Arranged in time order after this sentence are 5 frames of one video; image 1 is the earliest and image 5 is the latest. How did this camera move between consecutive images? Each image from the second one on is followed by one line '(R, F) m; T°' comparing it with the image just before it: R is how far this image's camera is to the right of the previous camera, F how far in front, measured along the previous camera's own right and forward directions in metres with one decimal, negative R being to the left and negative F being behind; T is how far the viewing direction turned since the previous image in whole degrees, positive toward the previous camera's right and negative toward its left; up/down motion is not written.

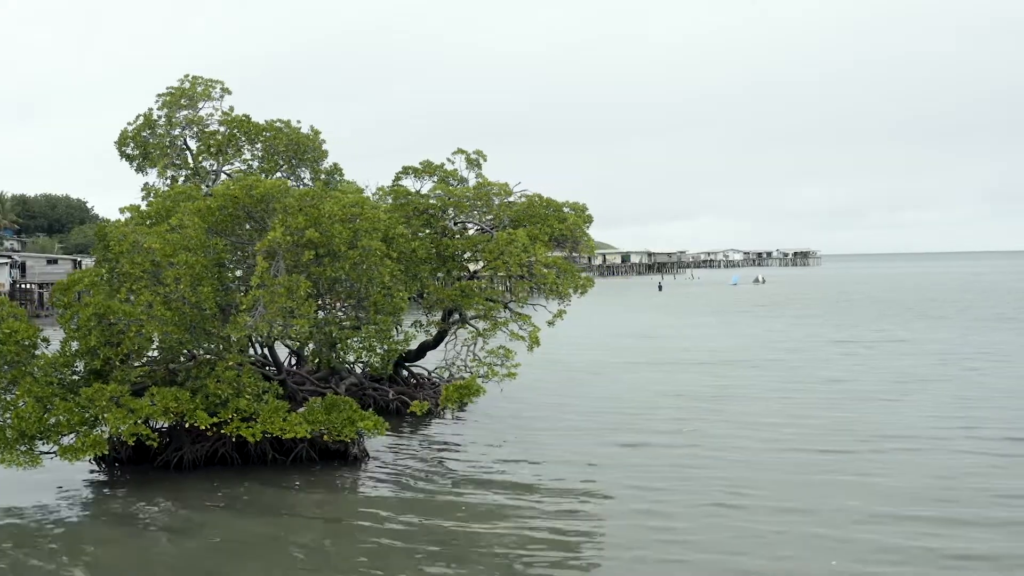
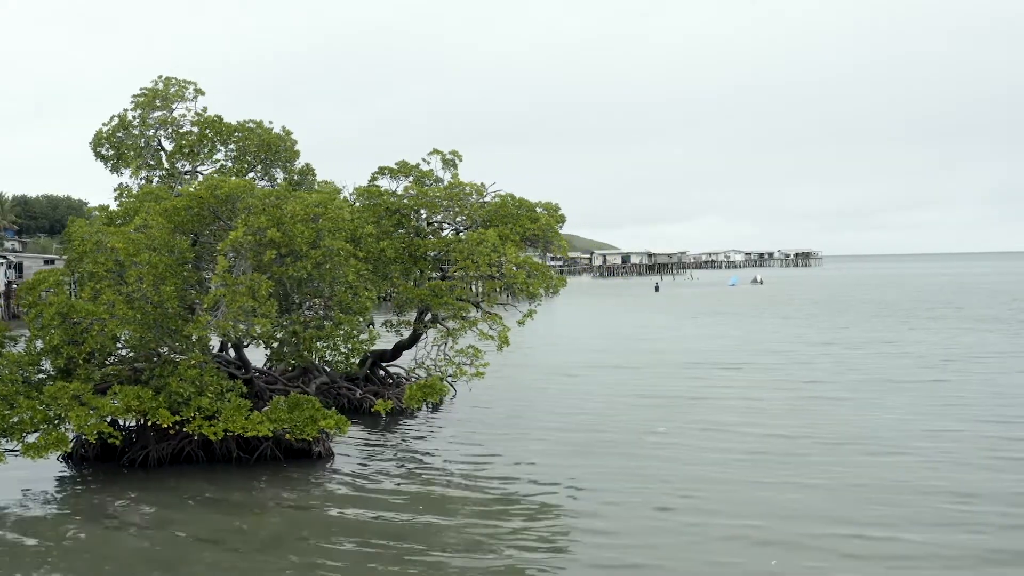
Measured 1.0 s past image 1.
(+0.9, -0.1) m; 0°
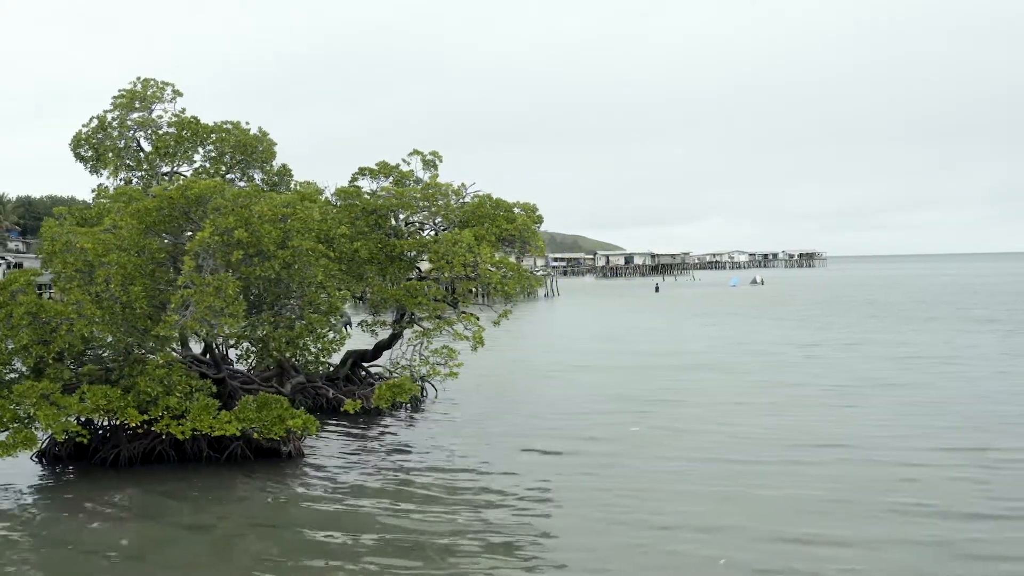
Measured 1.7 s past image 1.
(+0.8, -0.1) m; 0°
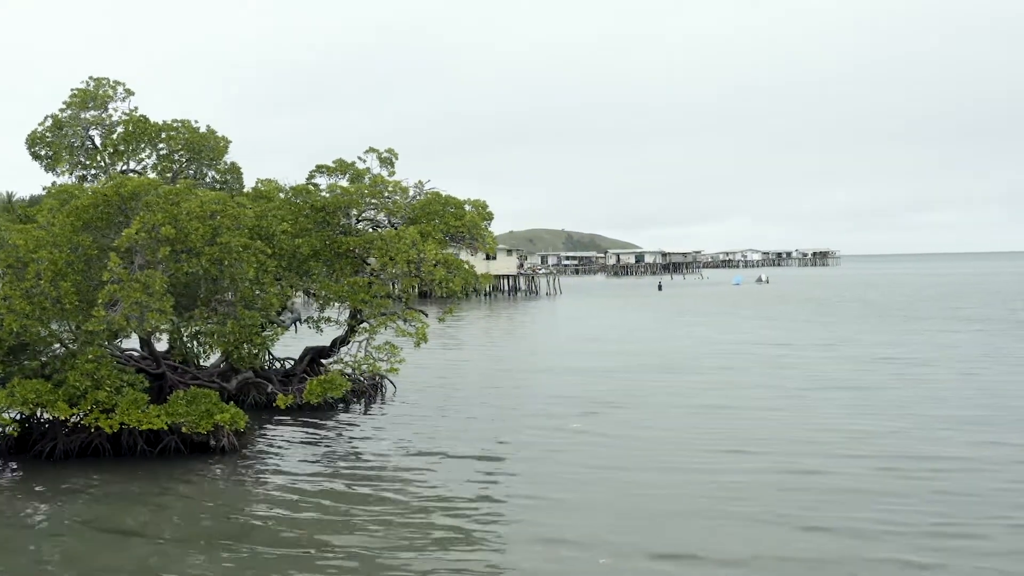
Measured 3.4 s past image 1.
(+1.9, -0.1) m; -1°
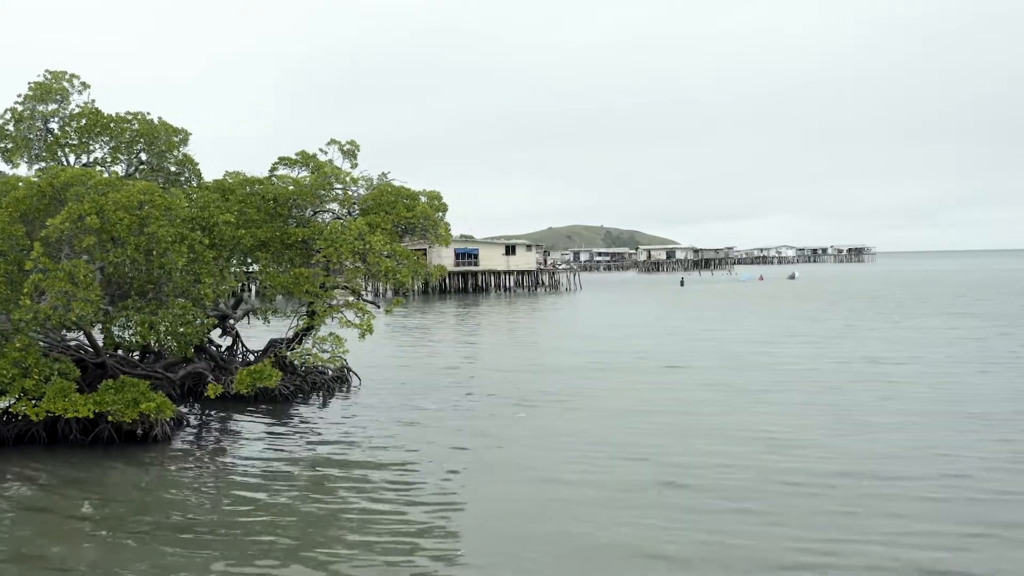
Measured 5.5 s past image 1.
(+2.3, +0.3) m; -3°
